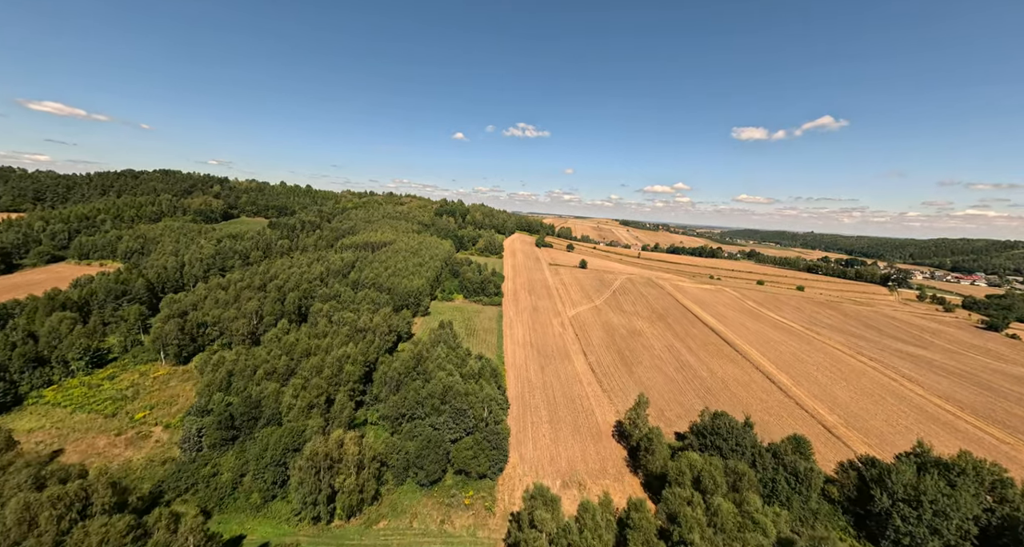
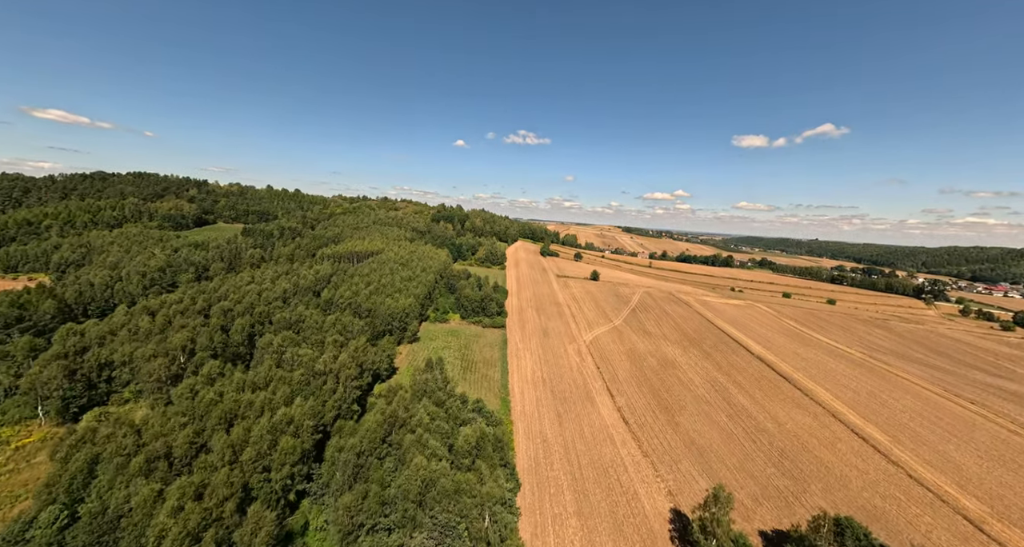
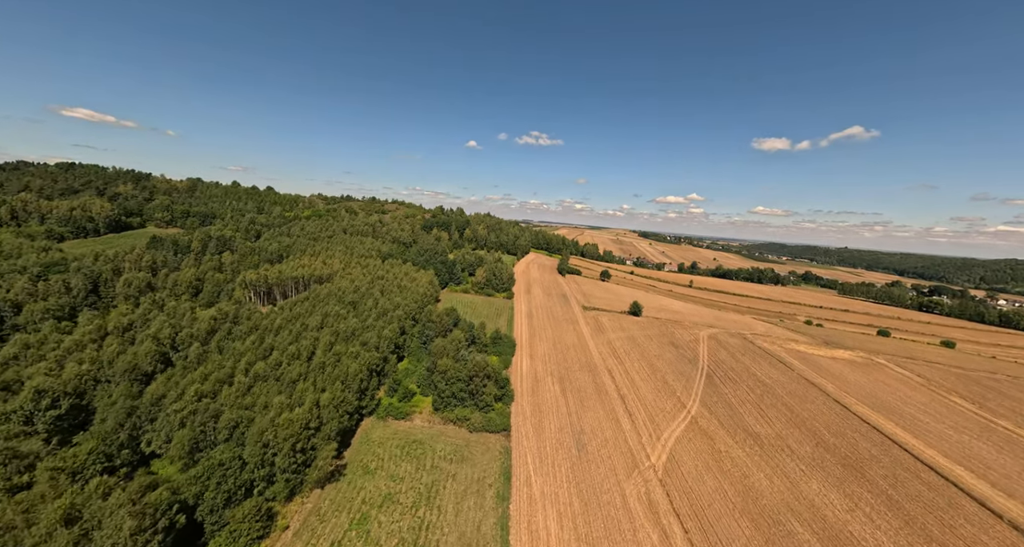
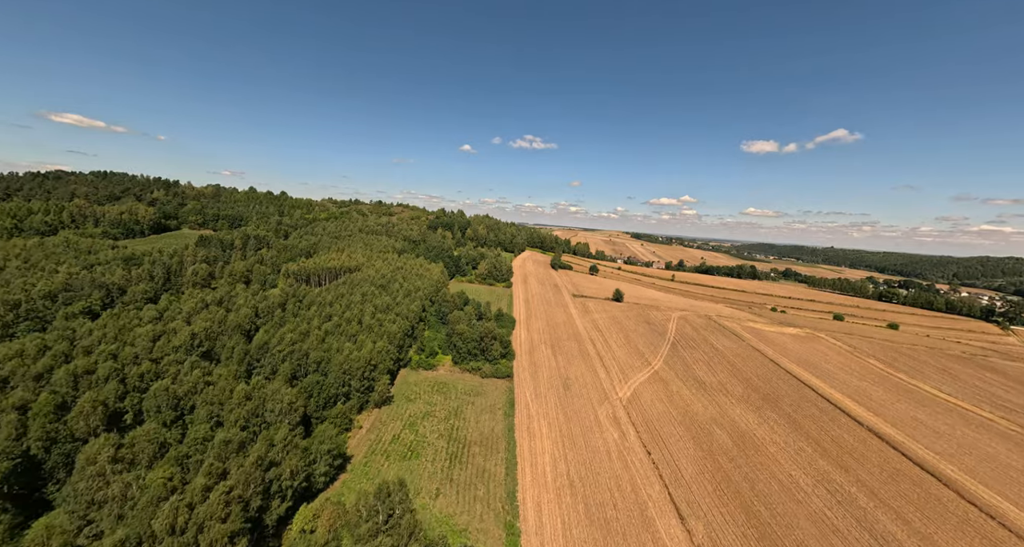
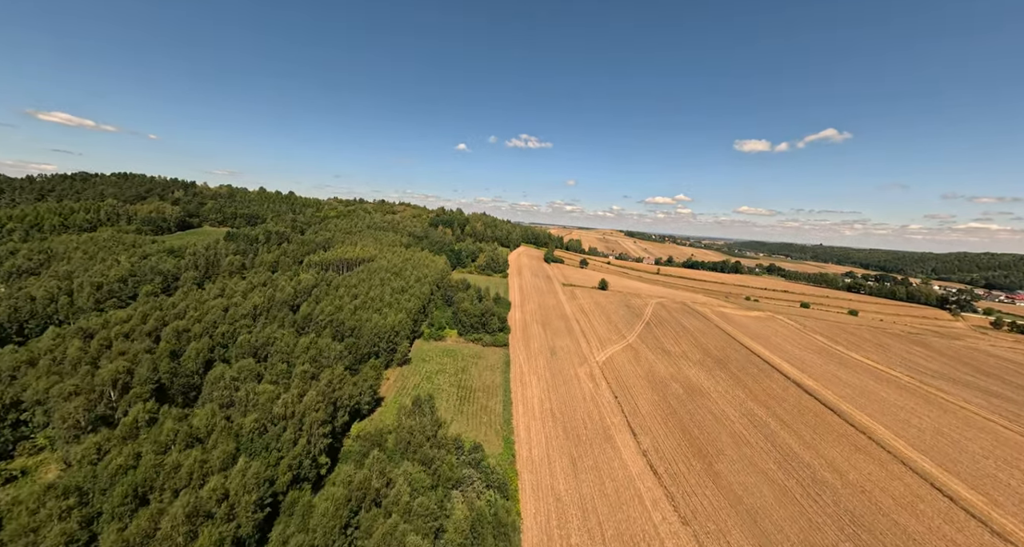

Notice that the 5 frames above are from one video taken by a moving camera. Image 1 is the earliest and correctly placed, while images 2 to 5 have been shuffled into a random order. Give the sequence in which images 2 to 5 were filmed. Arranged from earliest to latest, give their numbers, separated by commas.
2, 5, 4, 3
